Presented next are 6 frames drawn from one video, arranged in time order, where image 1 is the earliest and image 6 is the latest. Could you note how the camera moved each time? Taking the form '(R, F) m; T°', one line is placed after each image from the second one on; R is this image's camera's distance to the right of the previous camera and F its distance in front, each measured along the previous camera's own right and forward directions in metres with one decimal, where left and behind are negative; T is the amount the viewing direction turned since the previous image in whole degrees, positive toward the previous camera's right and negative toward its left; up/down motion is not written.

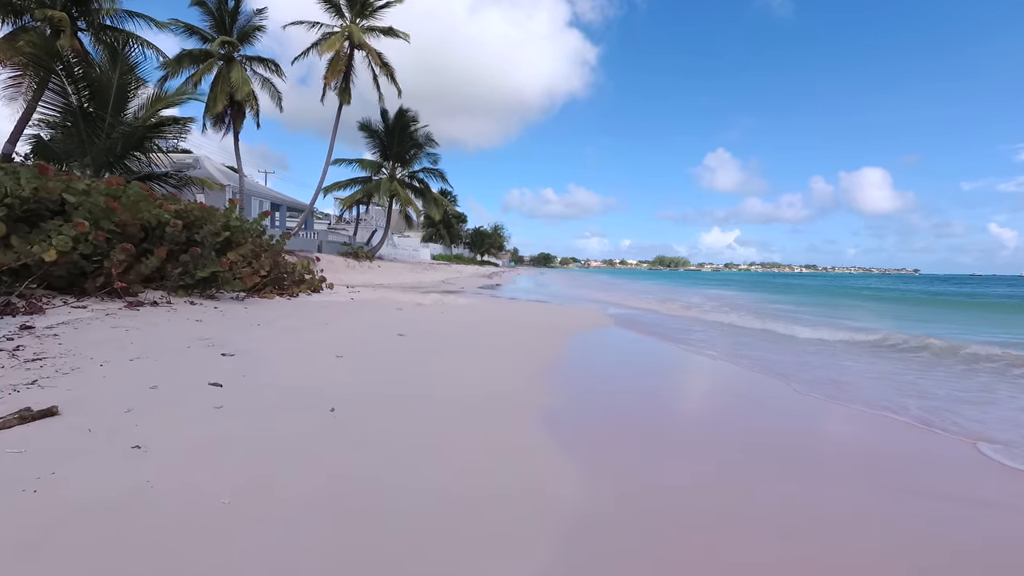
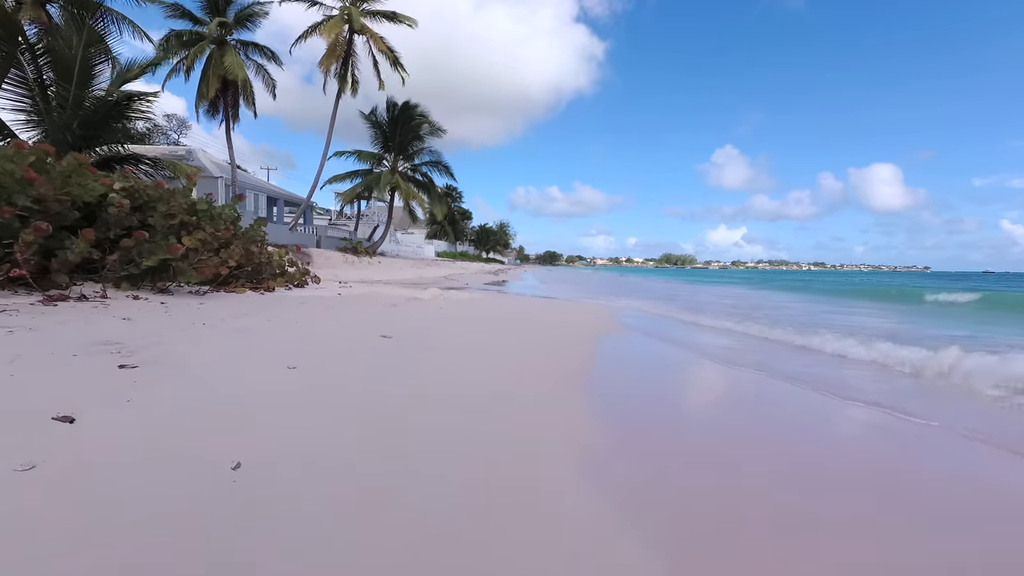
(0.0, +0.6) m; -1°
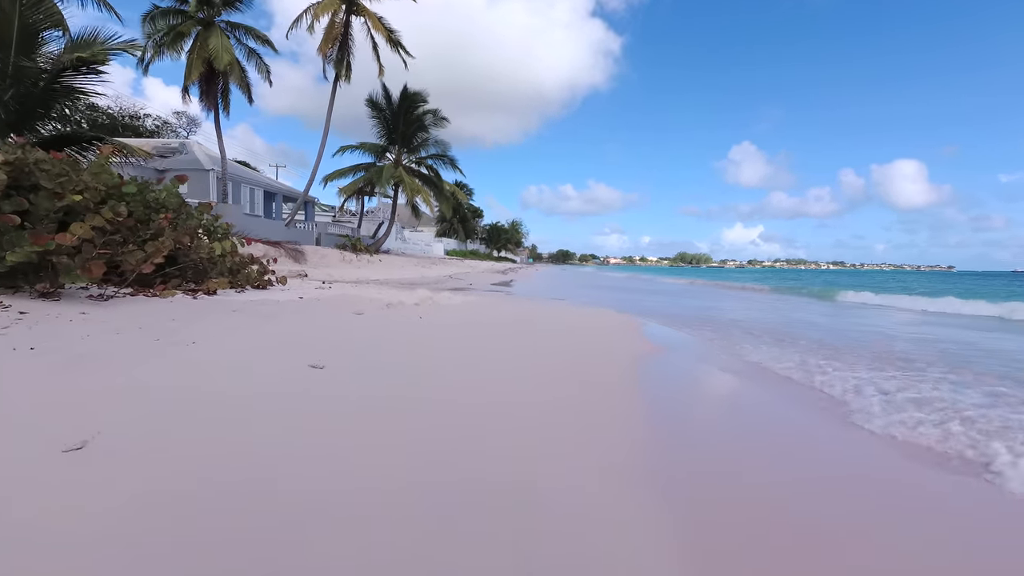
(+0.1, +0.8) m; -2°
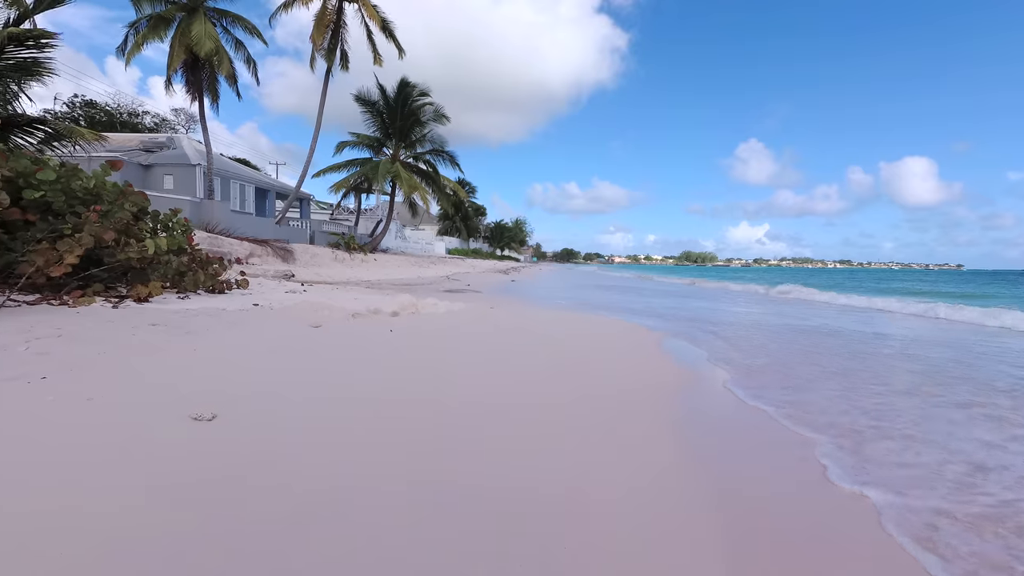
(+0.1, +0.6) m; -1°
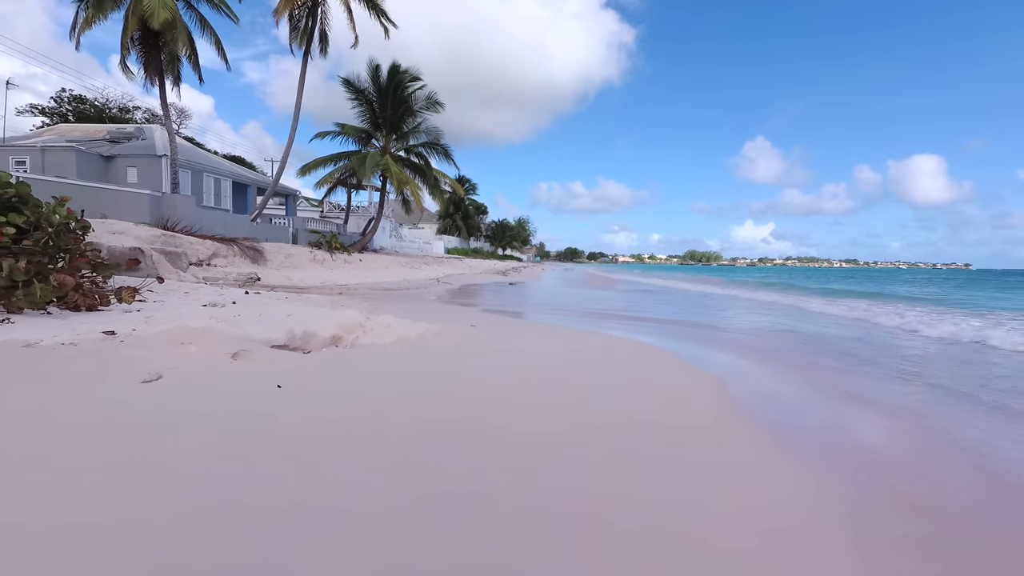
(+0.1, +1.0) m; 0°
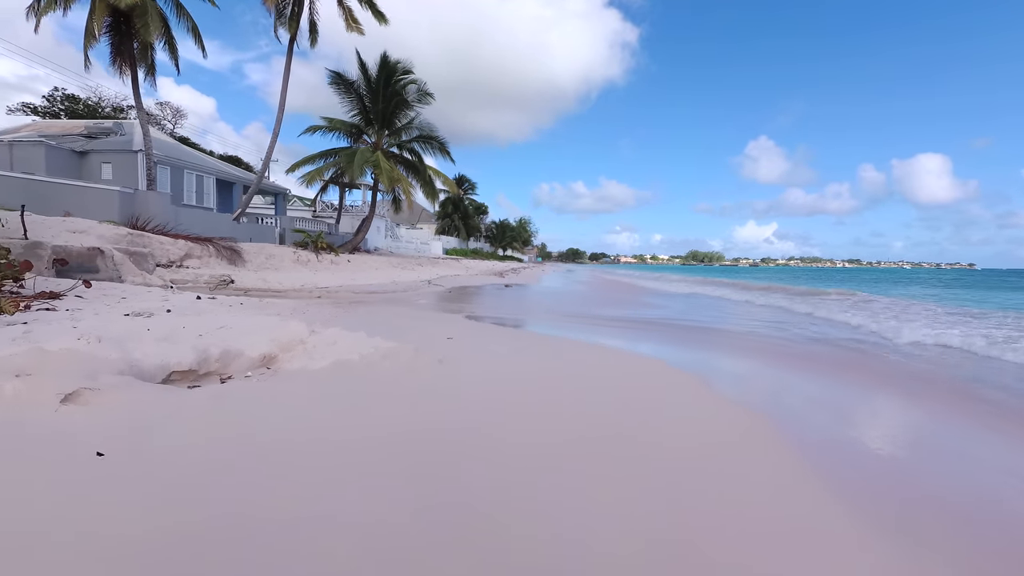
(+0.1, +0.5) m; 0°
